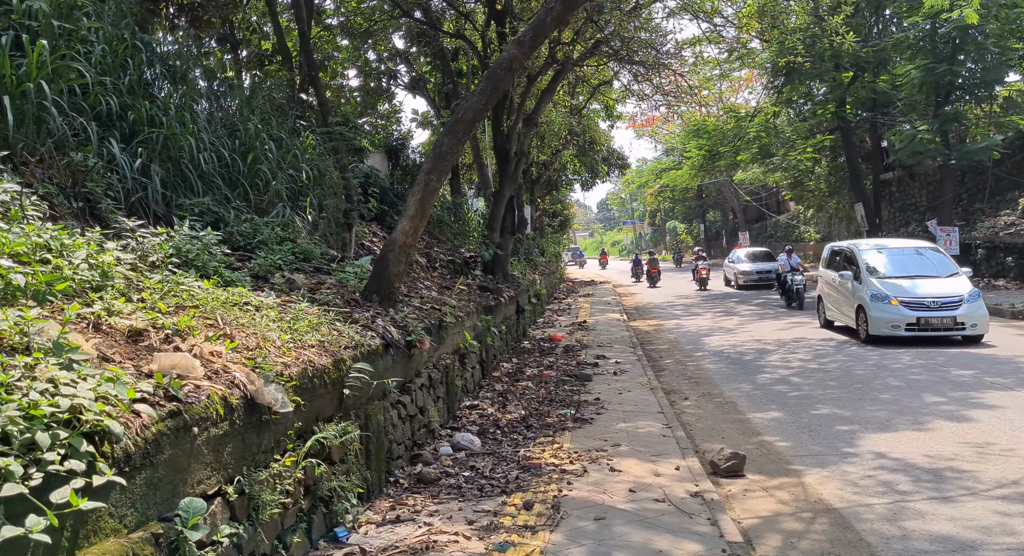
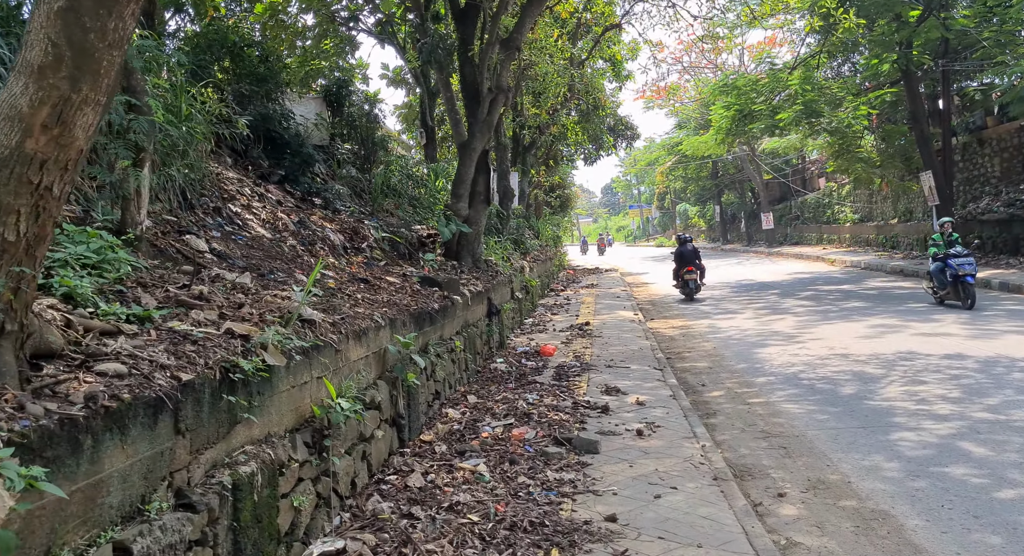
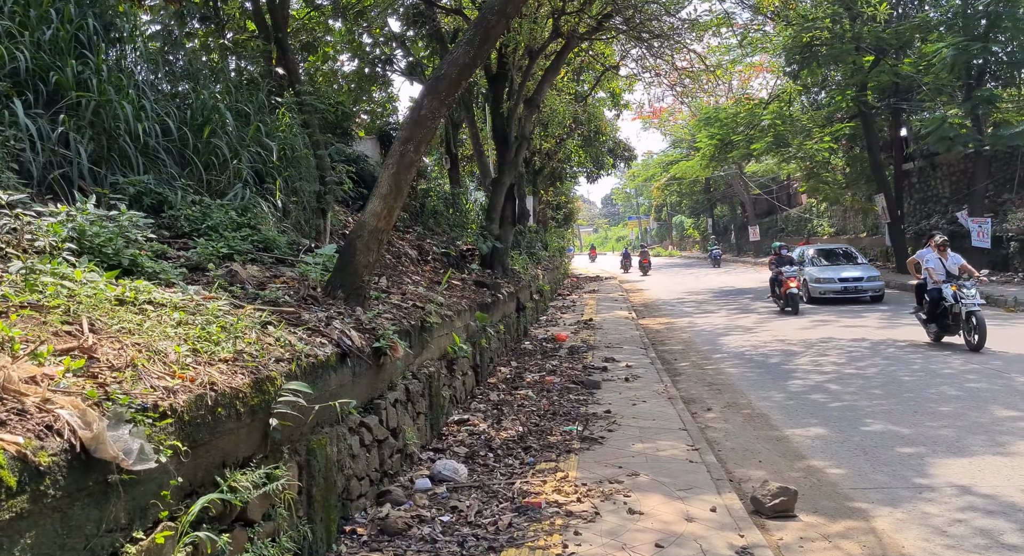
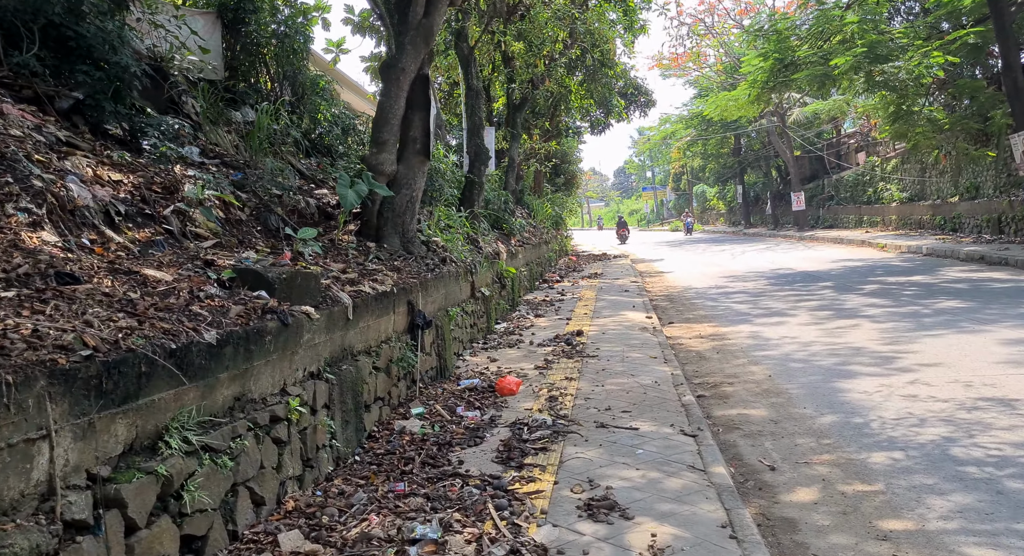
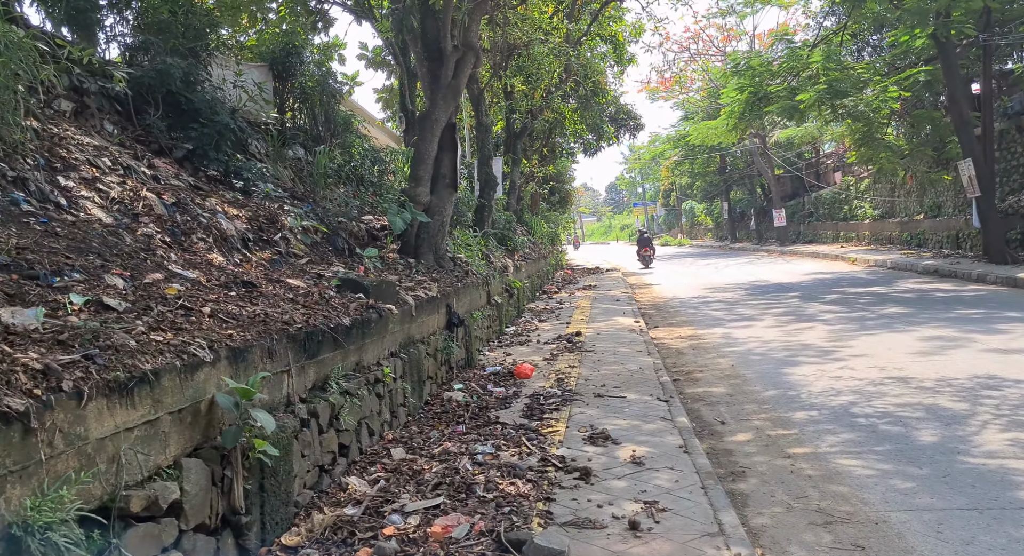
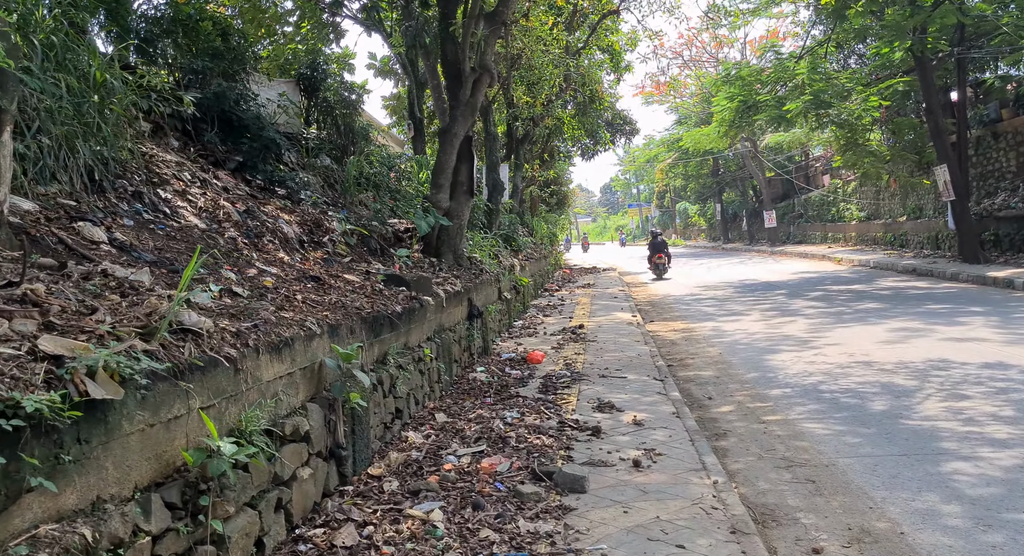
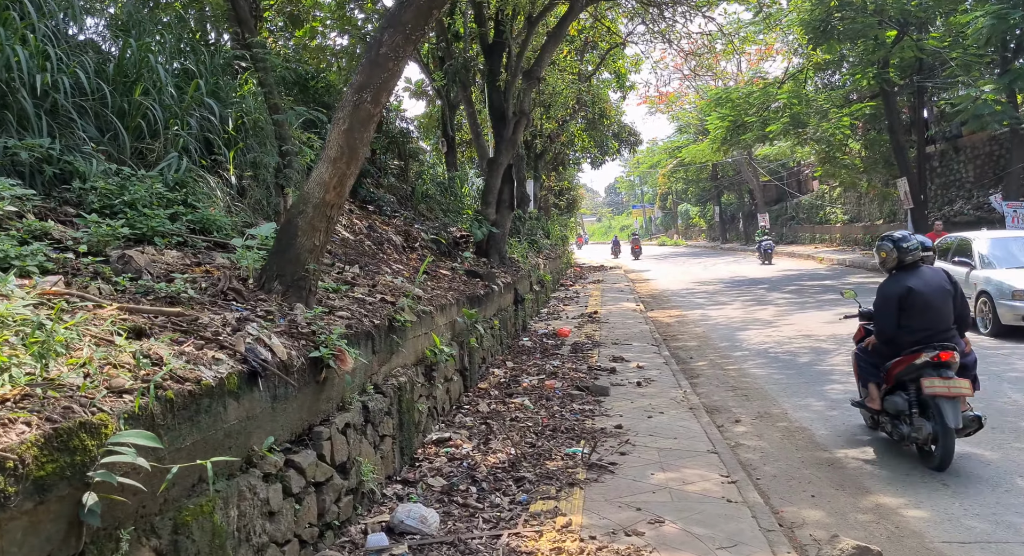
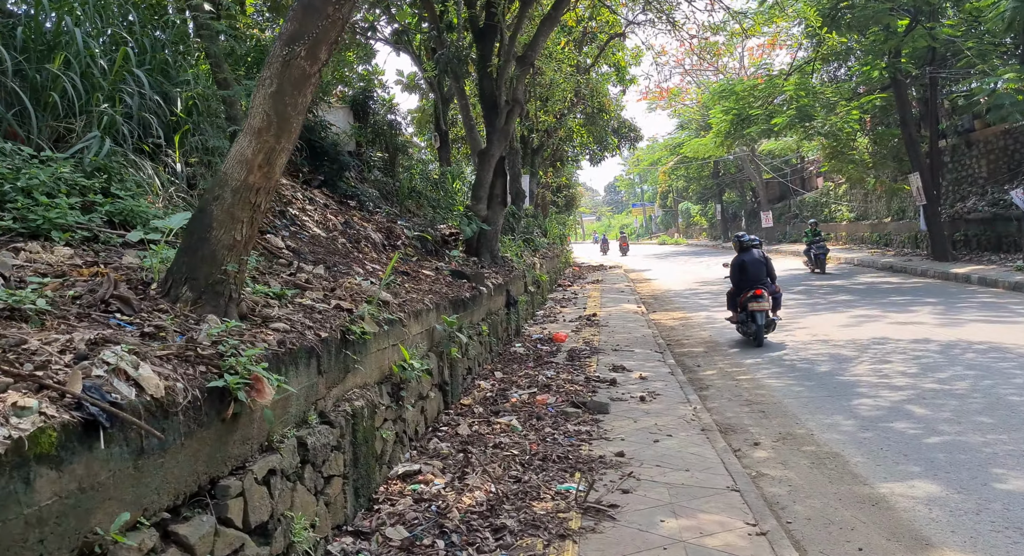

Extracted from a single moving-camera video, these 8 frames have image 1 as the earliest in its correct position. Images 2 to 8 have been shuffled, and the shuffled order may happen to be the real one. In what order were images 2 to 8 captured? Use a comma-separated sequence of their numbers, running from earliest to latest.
3, 7, 8, 2, 6, 5, 4
